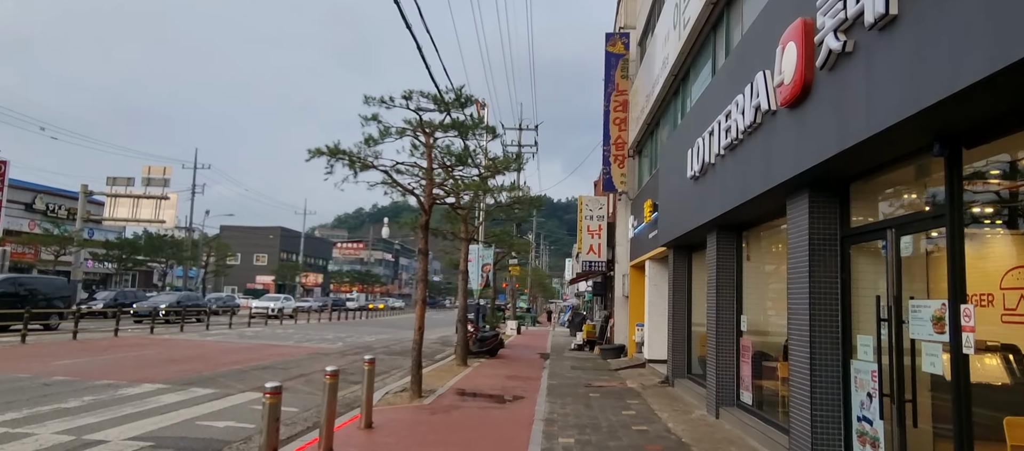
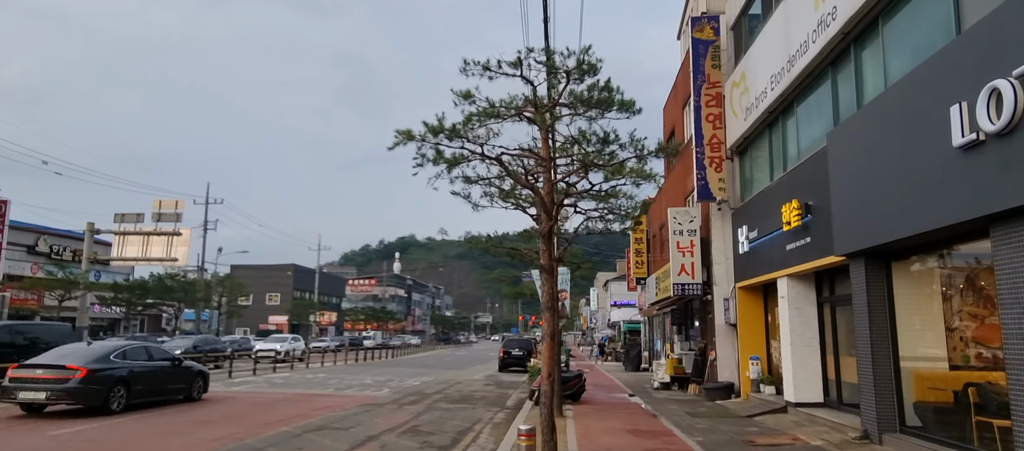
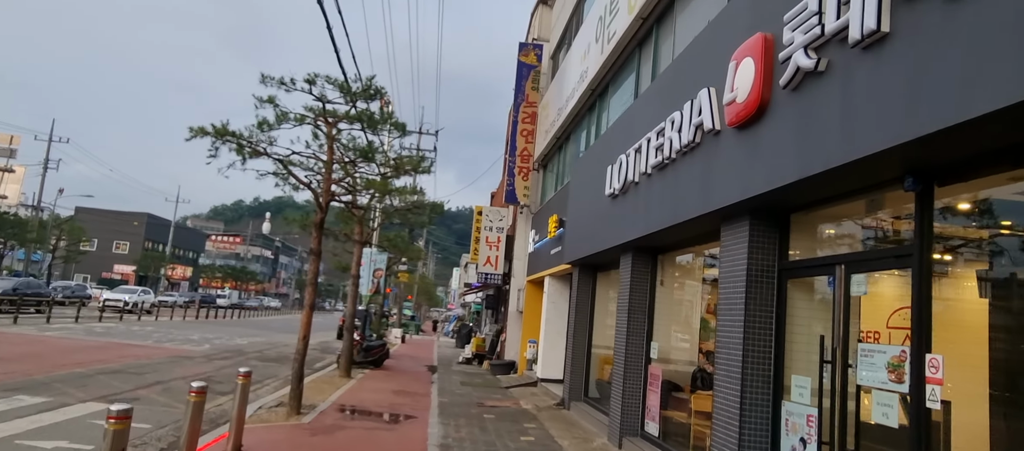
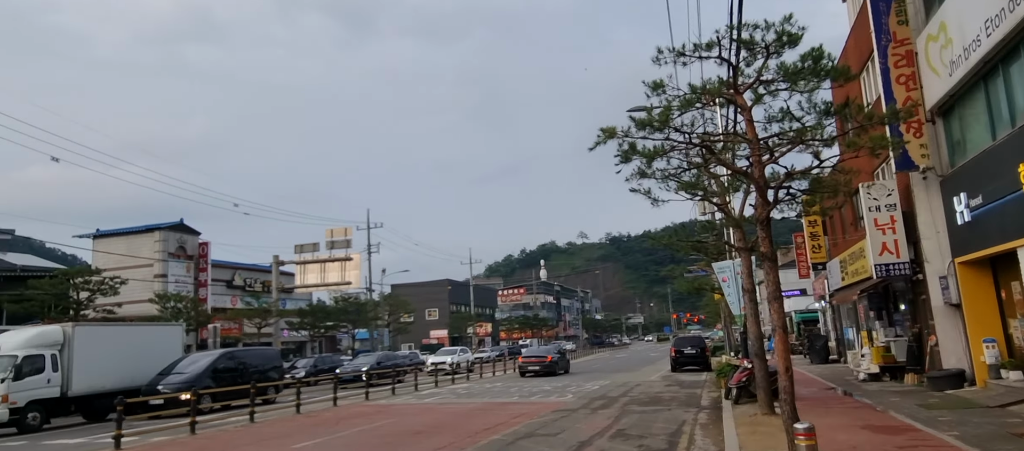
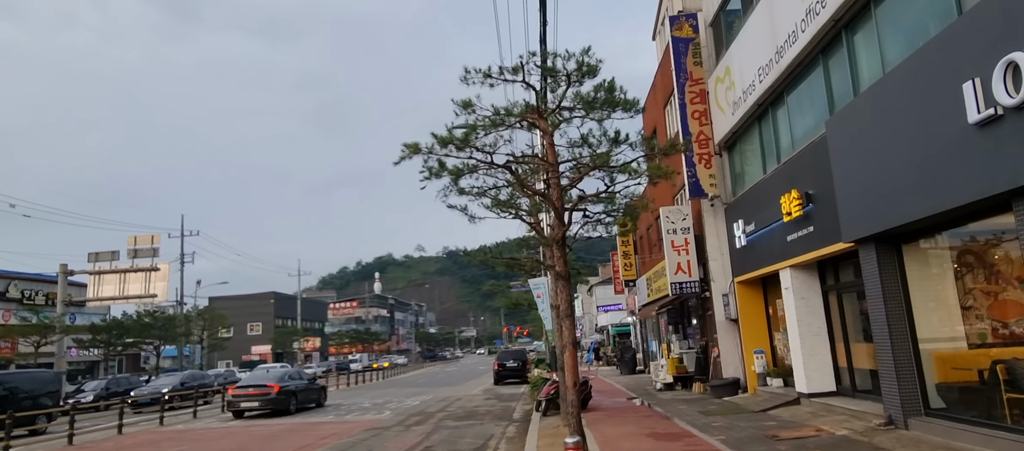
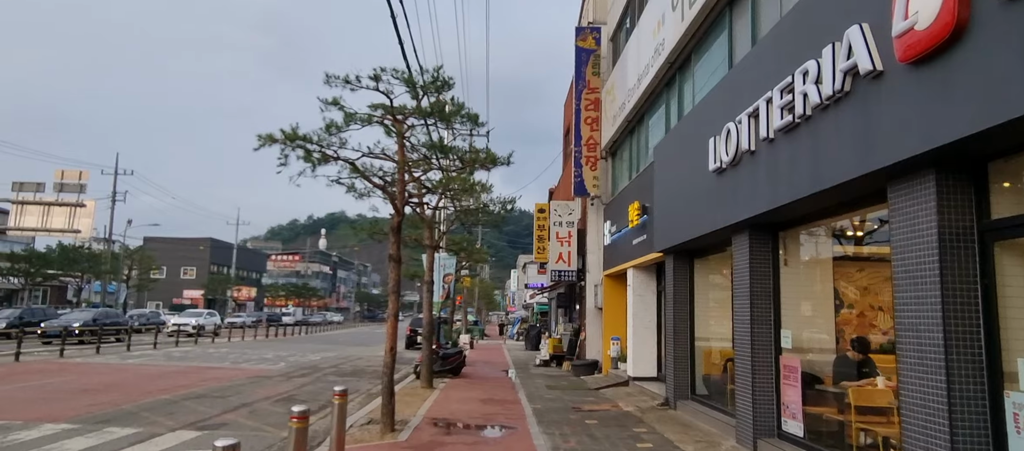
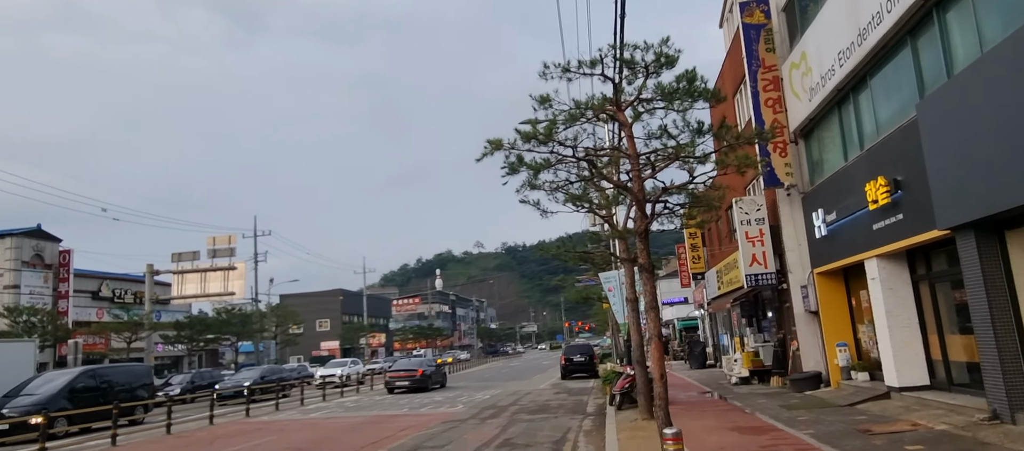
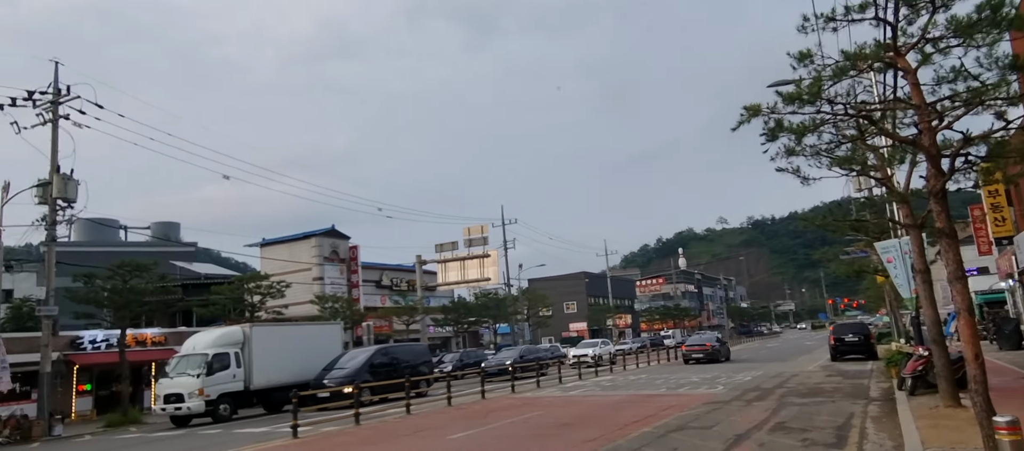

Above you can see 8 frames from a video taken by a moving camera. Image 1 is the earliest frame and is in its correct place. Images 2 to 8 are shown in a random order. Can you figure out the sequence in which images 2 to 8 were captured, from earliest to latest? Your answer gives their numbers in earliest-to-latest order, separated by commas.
3, 6, 2, 5, 7, 4, 8
